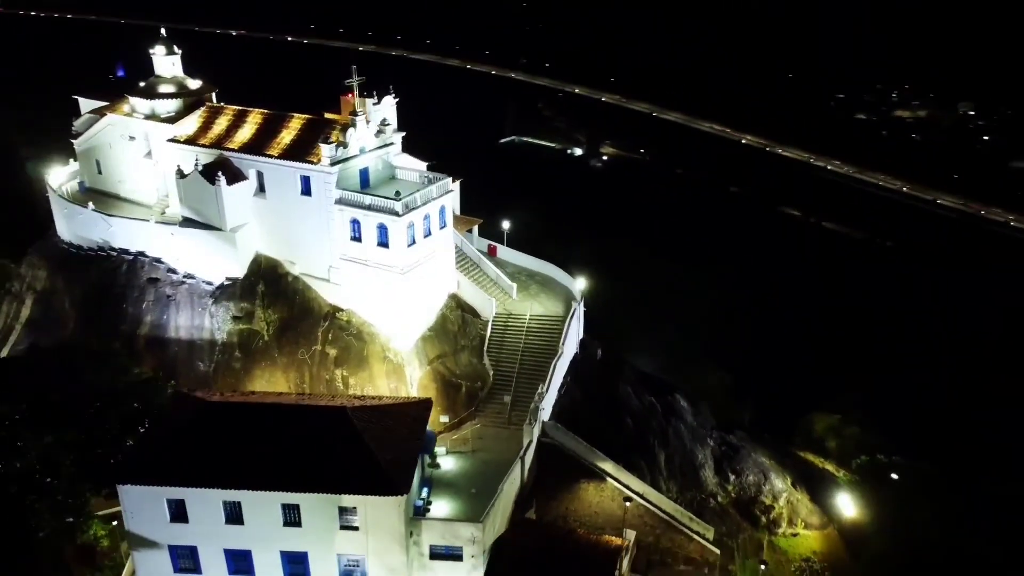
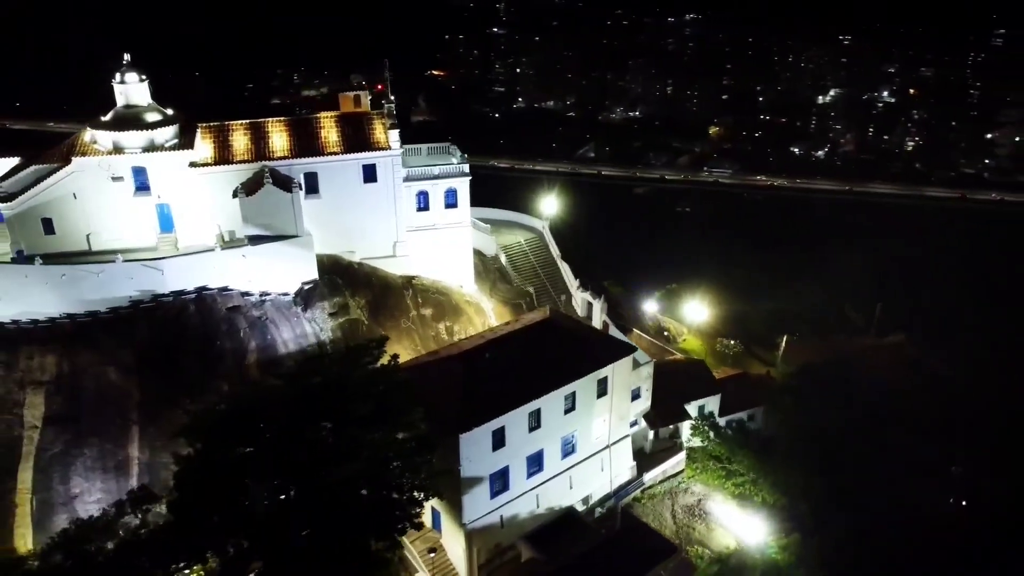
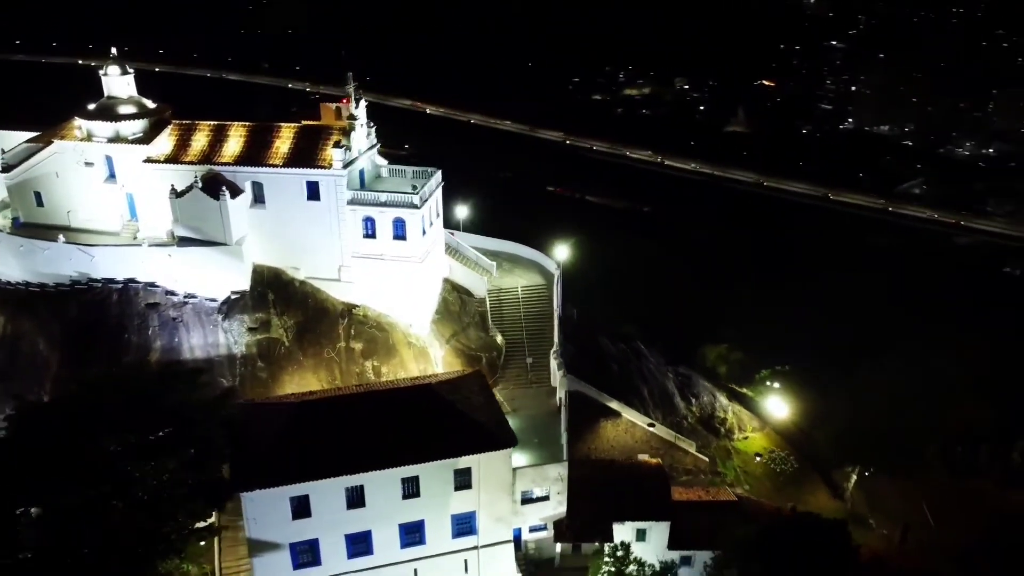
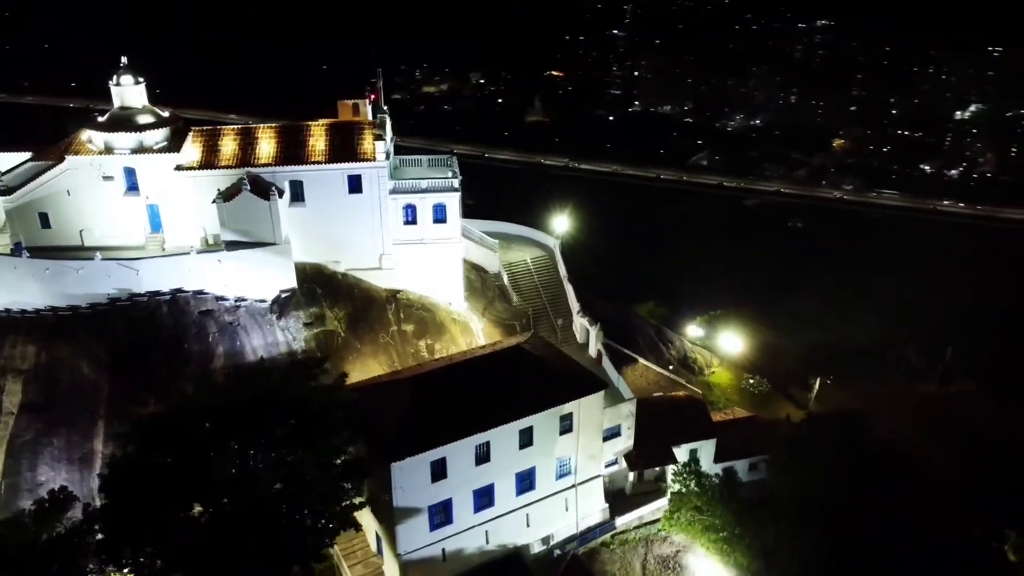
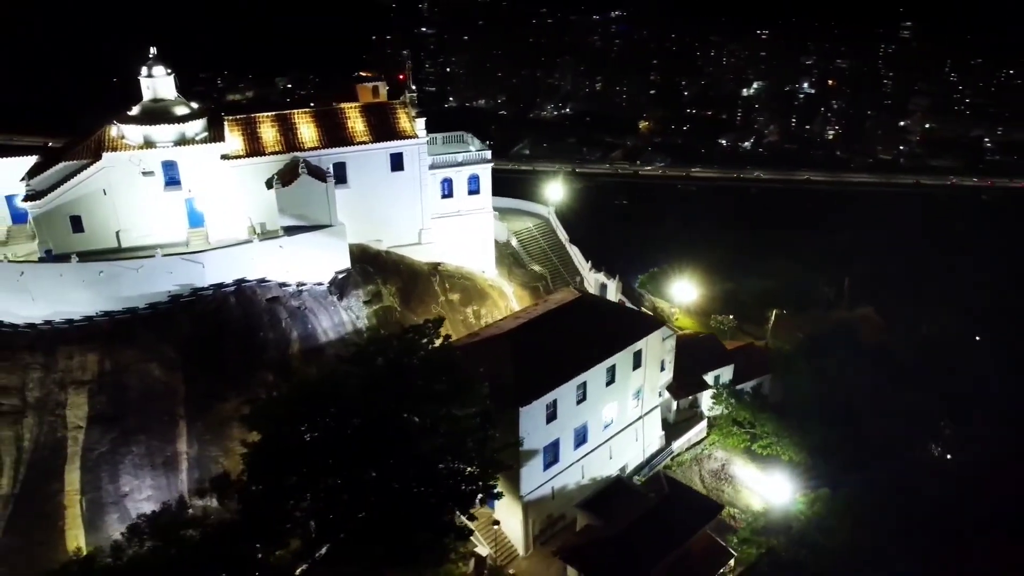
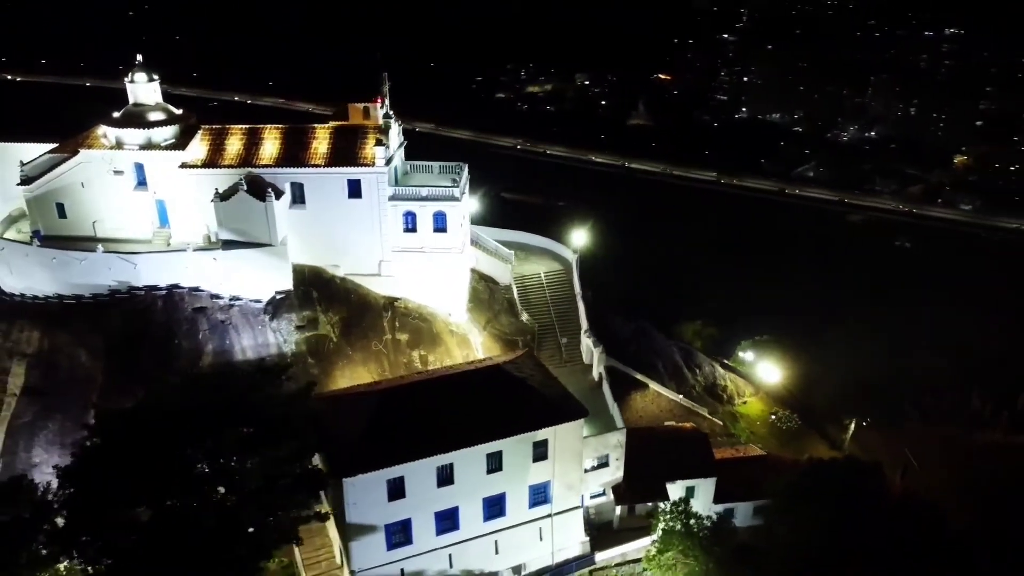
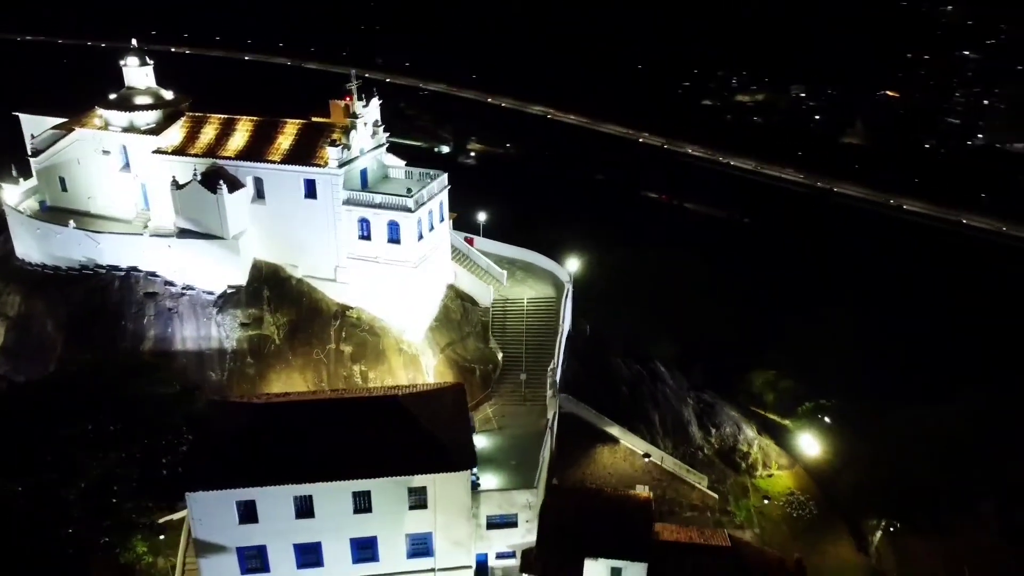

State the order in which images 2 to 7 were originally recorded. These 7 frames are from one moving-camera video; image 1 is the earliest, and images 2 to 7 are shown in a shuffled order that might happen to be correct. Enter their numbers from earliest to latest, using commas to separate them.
7, 3, 6, 4, 2, 5
